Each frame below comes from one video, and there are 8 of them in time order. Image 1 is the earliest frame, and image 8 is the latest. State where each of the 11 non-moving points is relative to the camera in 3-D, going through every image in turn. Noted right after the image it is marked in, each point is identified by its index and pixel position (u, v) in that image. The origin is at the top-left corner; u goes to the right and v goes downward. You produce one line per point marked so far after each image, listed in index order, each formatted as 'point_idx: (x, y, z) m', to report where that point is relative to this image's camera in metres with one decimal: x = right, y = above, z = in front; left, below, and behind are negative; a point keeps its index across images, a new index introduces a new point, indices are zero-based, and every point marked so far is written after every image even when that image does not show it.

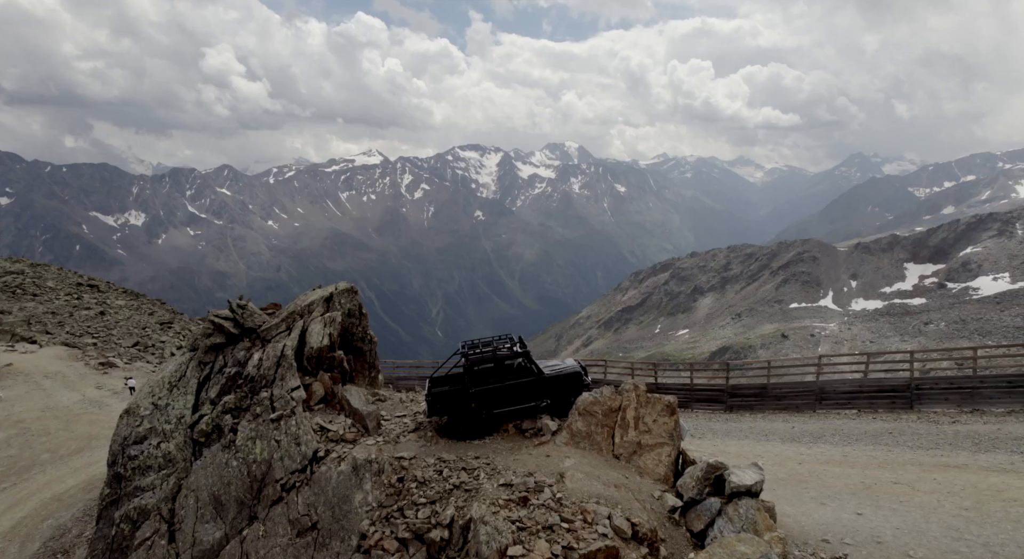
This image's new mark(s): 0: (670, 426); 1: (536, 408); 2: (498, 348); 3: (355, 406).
0: (+4.2, -4.0, +16.7) m
1: (+0.6, -3.8, +18.4) m
2: (-0.4, -2.2, +19.2) m
3: (-4.8, -3.9, +19.4) m
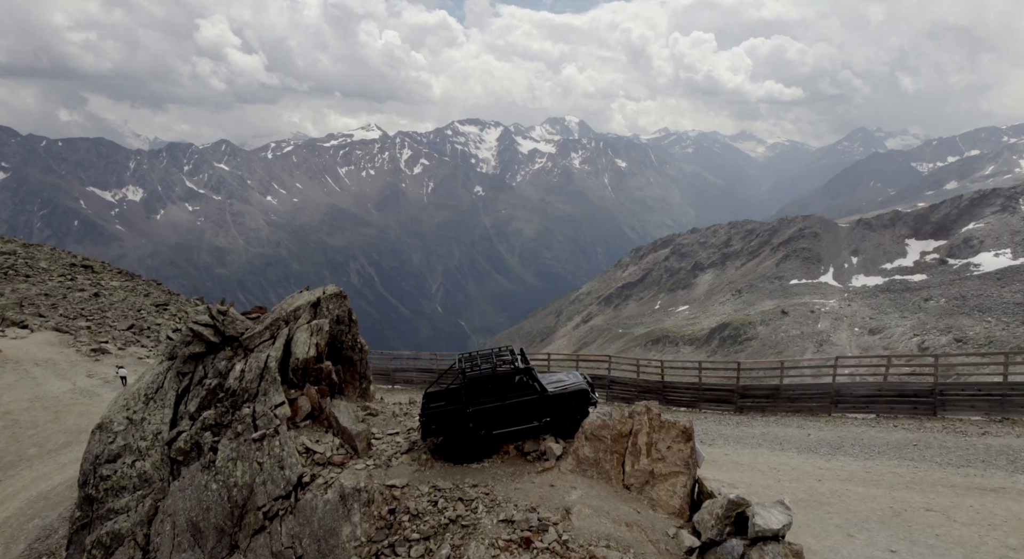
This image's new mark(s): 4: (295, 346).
0: (+4.2, -4.3, +15.3) m
1: (+0.6, -4.0, +17.0) m
2: (-0.4, -2.4, +17.7) m
3: (-4.8, -4.2, +18.0) m
4: (-6.7, -2.1, +19.3) m
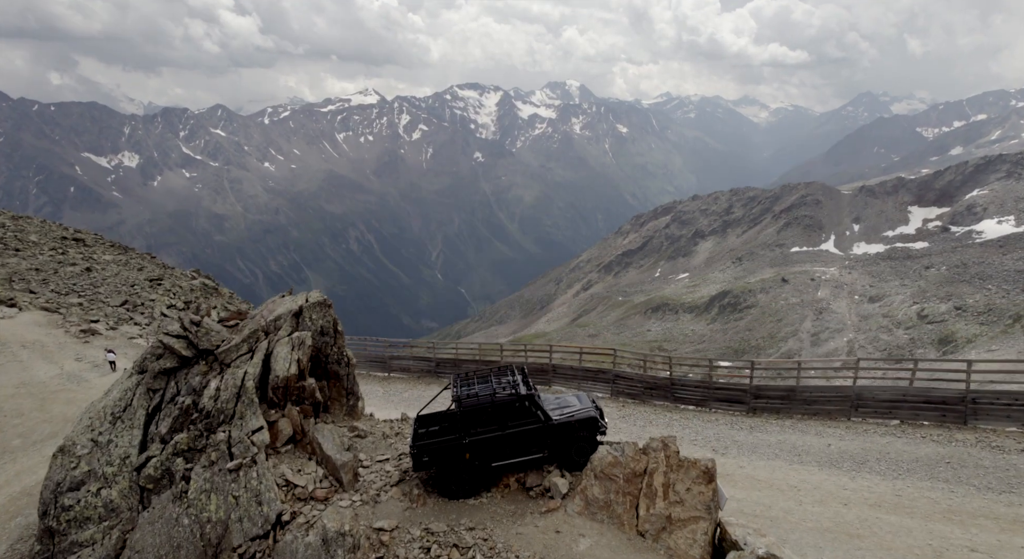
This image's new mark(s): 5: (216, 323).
0: (+4.3, -4.7, +13.7) m
1: (+0.6, -4.4, +15.4) m
2: (-0.3, -2.8, +16.0) m
3: (-4.8, -4.5, +16.4) m
4: (-6.6, -2.3, +17.6) m
5: (-9.0, -1.4, +19.0) m
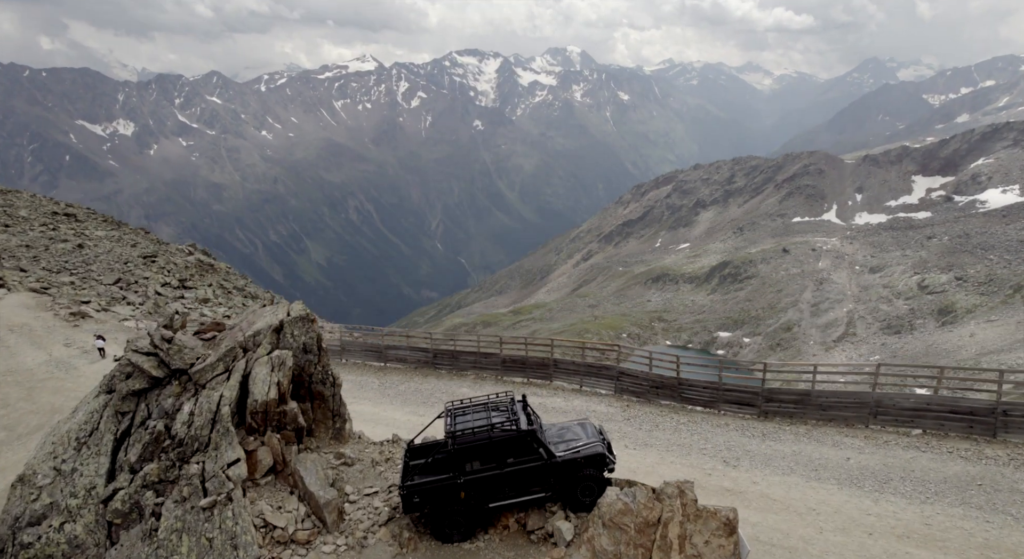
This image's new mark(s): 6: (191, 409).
0: (+4.2, -5.3, +12.4) m
1: (+0.6, -4.9, +14.0) m
2: (-0.4, -3.2, +14.6) m
3: (-4.8, -4.9, +15.0) m
4: (-6.7, -2.7, +16.1) m
5: (-9.0, -1.7, +17.5) m
6: (-8.2, -3.3, +16.1) m
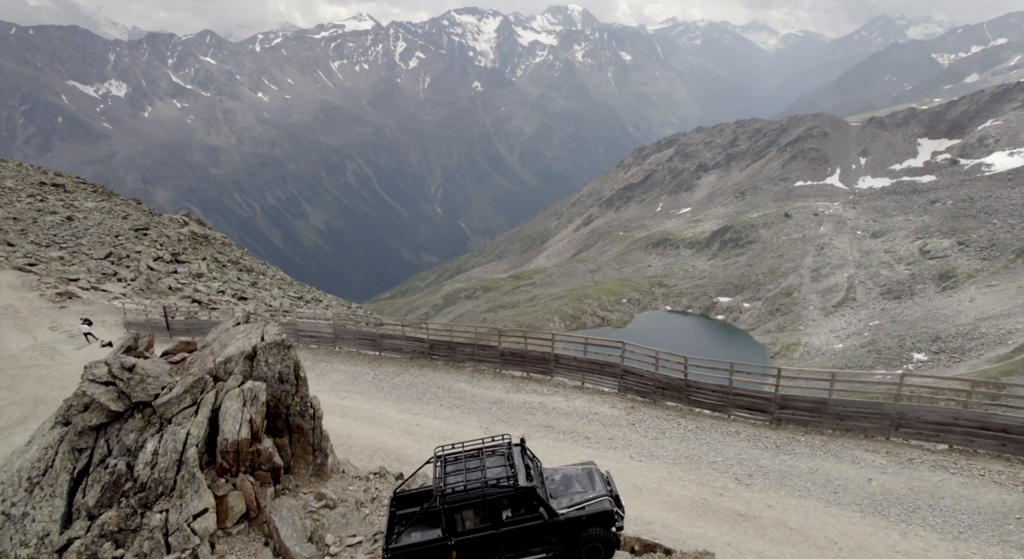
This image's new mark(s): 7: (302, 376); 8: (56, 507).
0: (+4.2, -6.1, +11.0) m
1: (+0.5, -5.6, +12.5) m
2: (-0.4, -3.9, +13.0) m
3: (-4.9, -5.6, +13.5) m
4: (-6.7, -3.3, +14.5) m
5: (-9.1, -2.2, +15.9) m
6: (-8.3, -3.9, +14.5) m
7: (-5.4, -2.4, +16.1) m
8: (-10.5, -5.3, +14.5) m
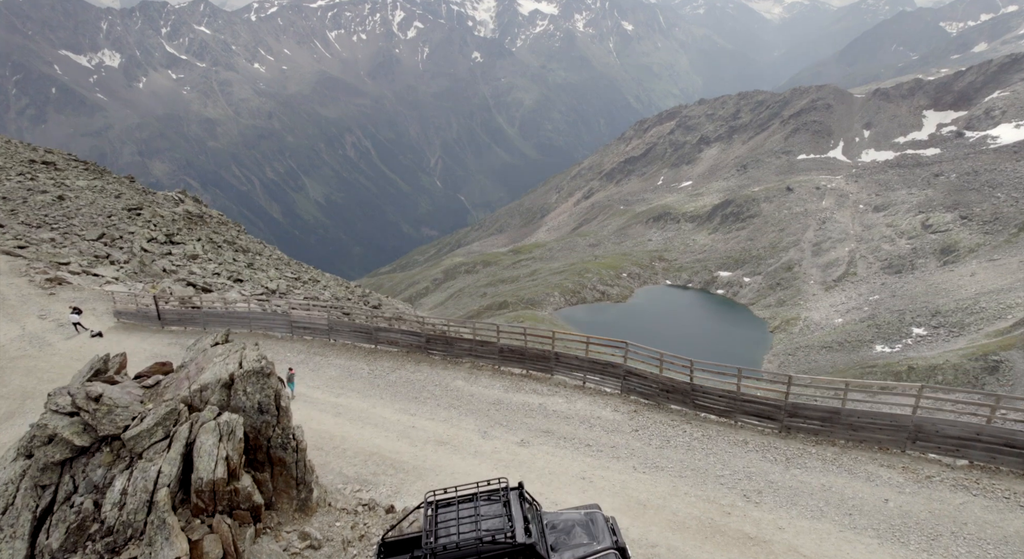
0: (+4.1, -6.8, +10.0) m
1: (+0.5, -6.2, +11.5) m
2: (-0.5, -4.5, +11.9) m
3: (-4.9, -6.1, +12.5) m
4: (-6.8, -3.8, +13.4) m
5: (-9.1, -2.7, +14.7) m
6: (-8.3, -4.4, +13.4) m
7: (-5.4, -2.9, +14.9) m
8: (-10.5, -5.8, +13.5) m
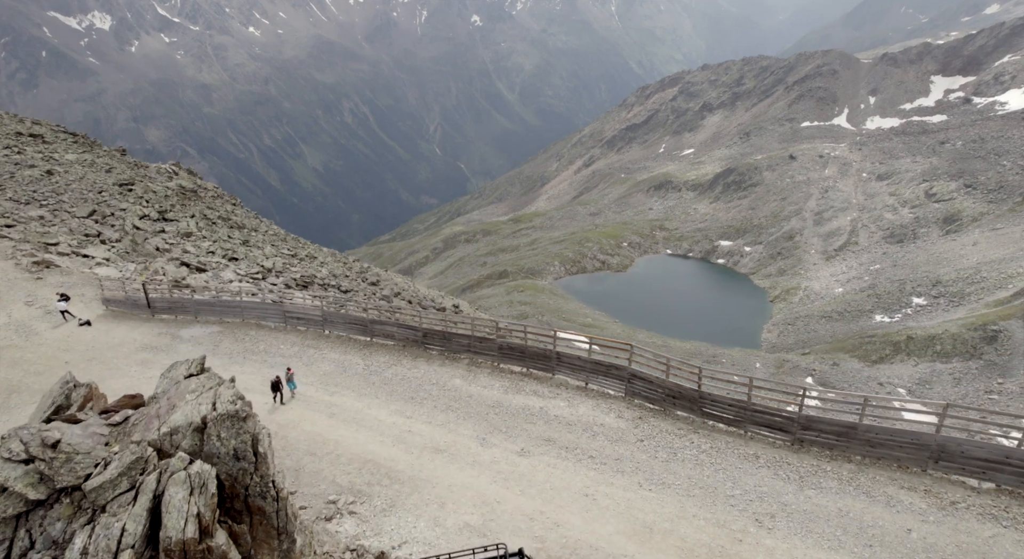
0: (+4.1, -7.7, +8.9) m
1: (+0.5, -7.0, +10.4) m
2: (-0.5, -5.3, +10.8) m
3: (-4.9, -6.9, +11.4) m
4: (-6.8, -4.6, +12.2) m
5: (-9.1, -3.3, +13.5) m
6: (-8.3, -5.2, +12.3) m
7: (-5.4, -3.5, +13.7) m
8: (-10.5, -6.6, +12.4) m
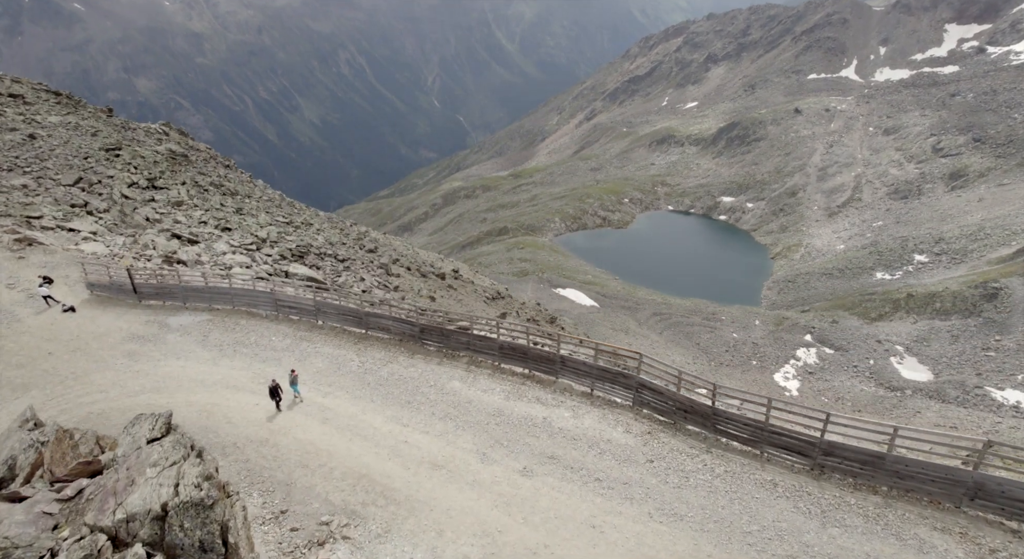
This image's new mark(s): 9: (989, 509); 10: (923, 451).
0: (+4.2, -9.2, +7.6) m
1: (+0.6, -8.4, +9.1) m
2: (-0.4, -6.7, +9.3) m
3: (-4.9, -8.2, +10.1) m
4: (-6.7, -5.8, +10.7) m
5: (-9.1, -4.5, +11.8) m
6: (-8.3, -6.5, +10.8) m
7: (-5.3, -4.7, +12.1) m
8: (-10.5, -7.8, +11.0) m
9: (+14.0, -6.7, +18.4) m
10: (+12.9, -5.3, +19.5) m
